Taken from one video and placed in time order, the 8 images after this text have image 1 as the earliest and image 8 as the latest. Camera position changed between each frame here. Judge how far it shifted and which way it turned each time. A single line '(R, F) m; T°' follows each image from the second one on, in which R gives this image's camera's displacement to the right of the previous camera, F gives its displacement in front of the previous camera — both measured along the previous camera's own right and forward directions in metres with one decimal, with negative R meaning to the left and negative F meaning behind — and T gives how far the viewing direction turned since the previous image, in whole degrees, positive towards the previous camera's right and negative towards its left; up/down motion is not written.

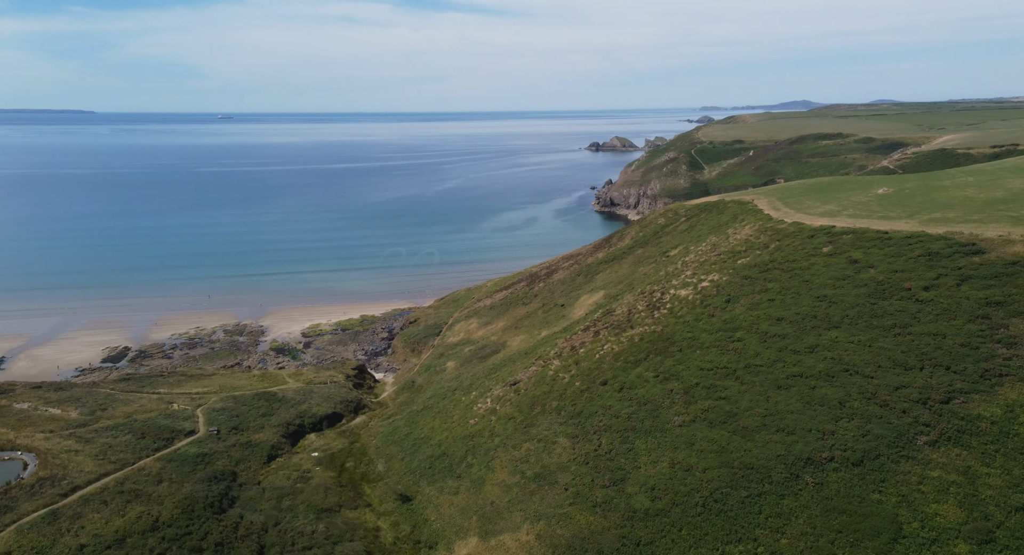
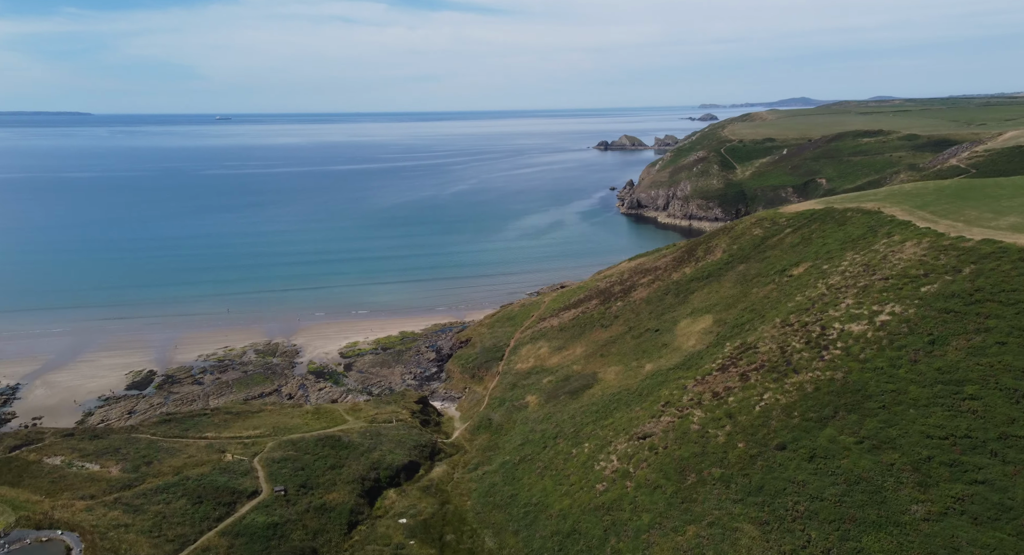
(-4.0, +4.3) m; -1°
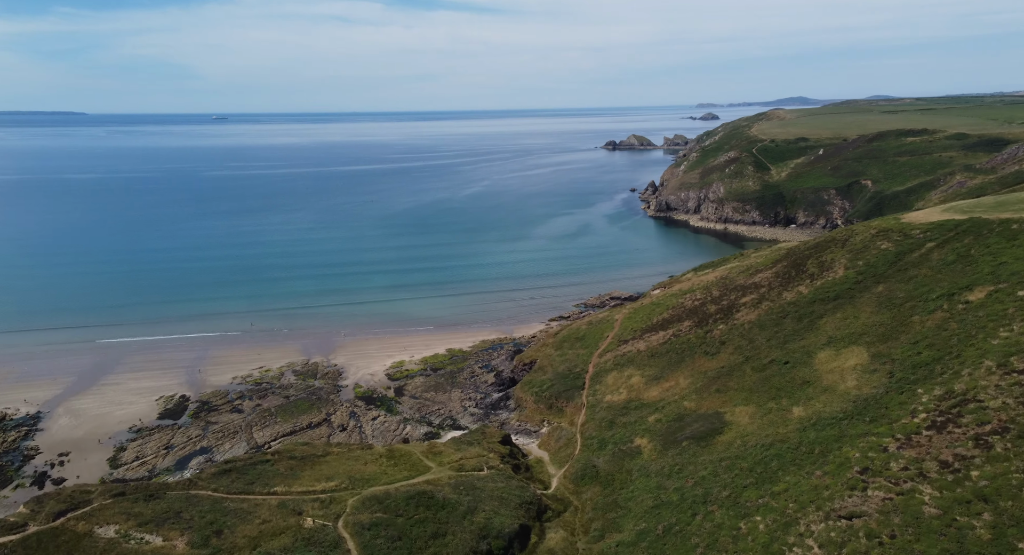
(-4.4, +4.3) m; -1°
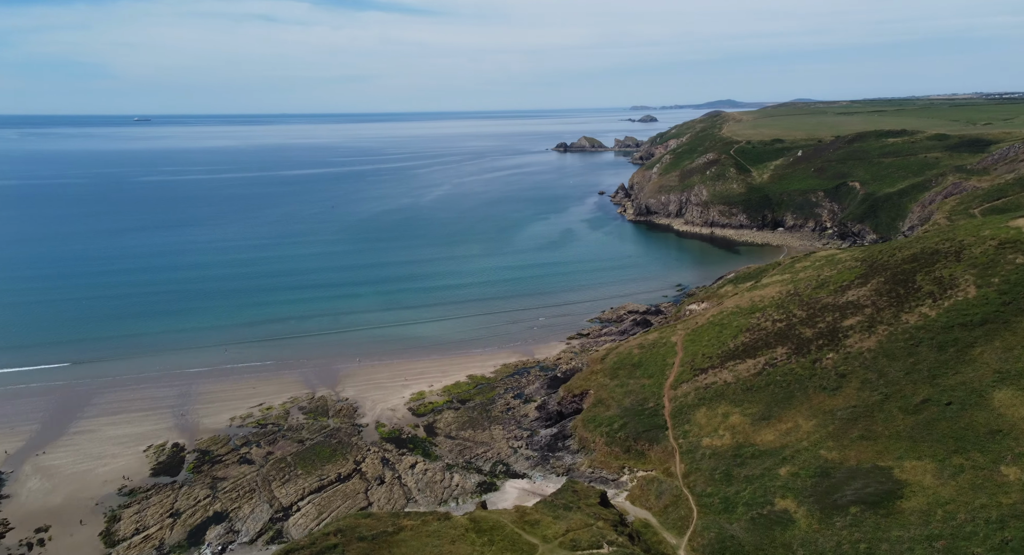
(-6.0, +5.4) m; +4°
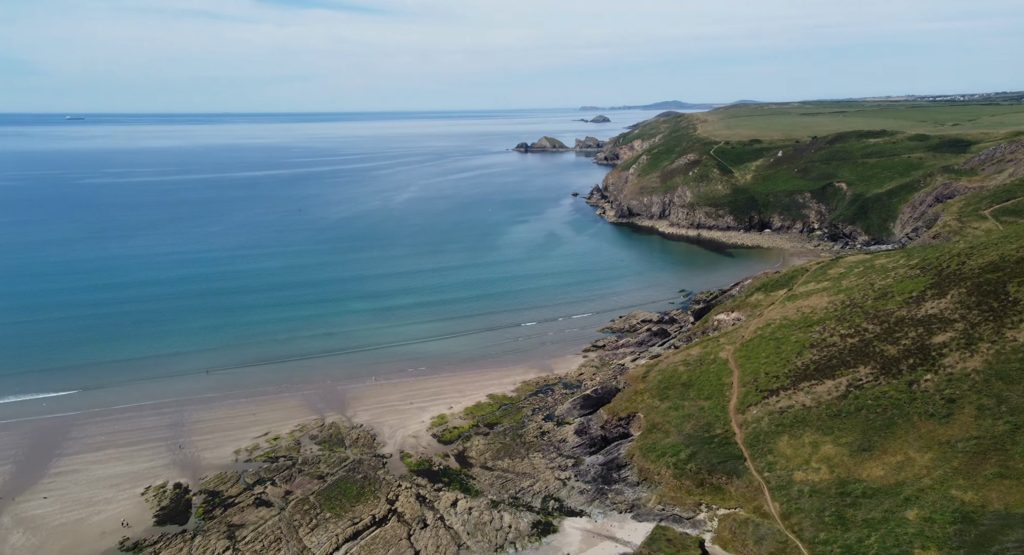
(-4.7, +3.7) m; +3°
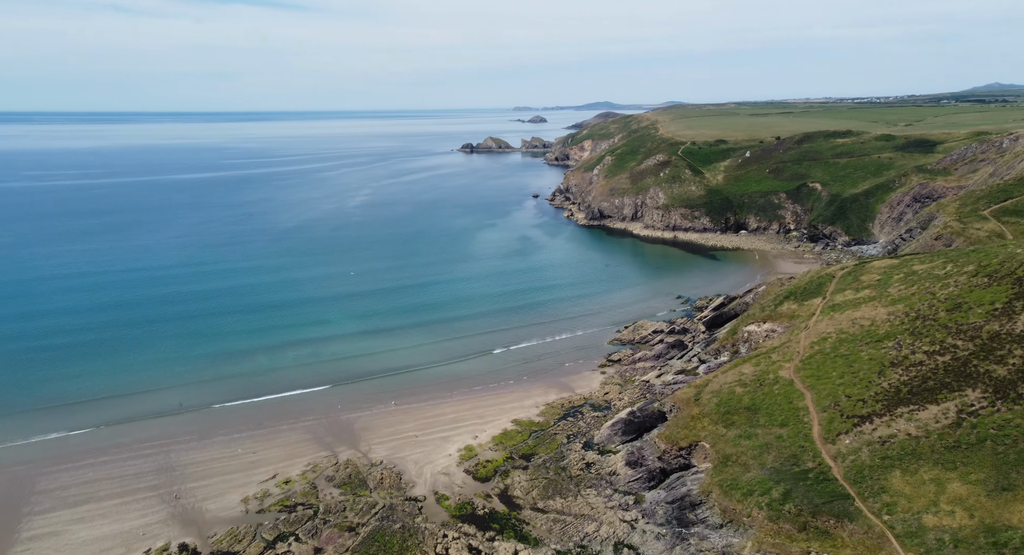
(-5.7, +4.4) m; +5°
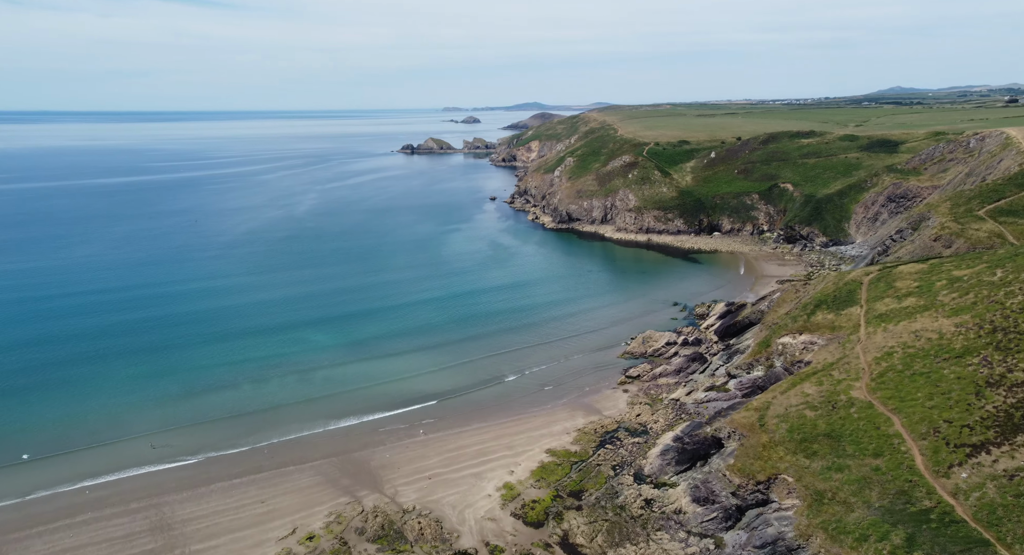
(-5.9, +4.6) m; +5°
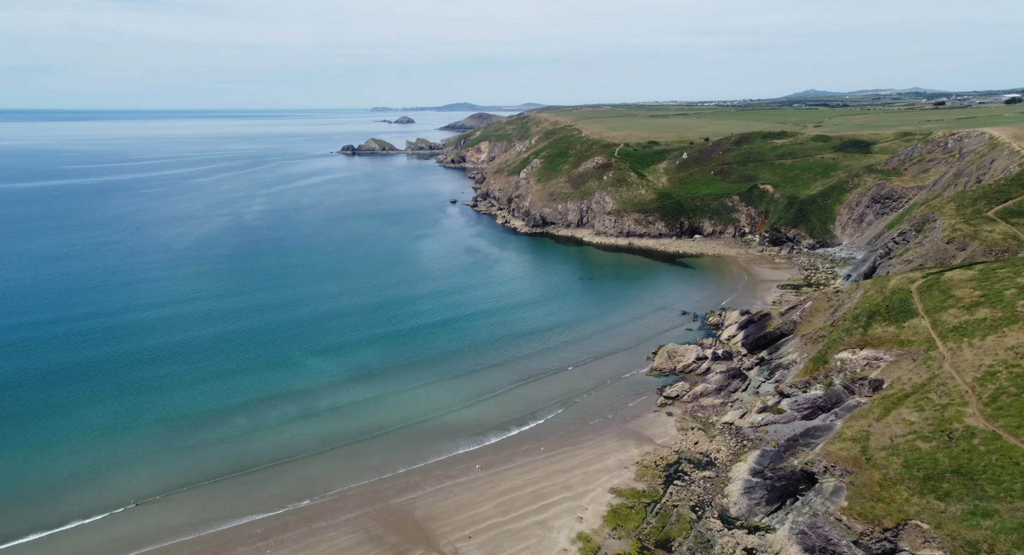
(-6.8, +5.4) m; +5°
